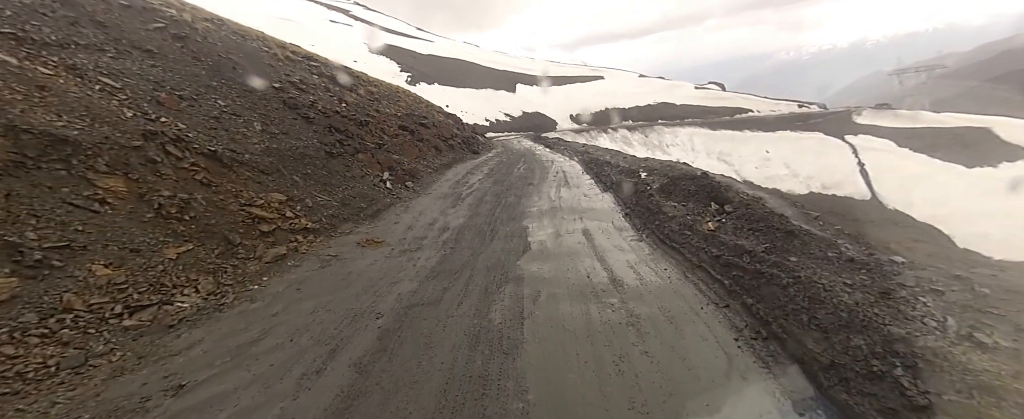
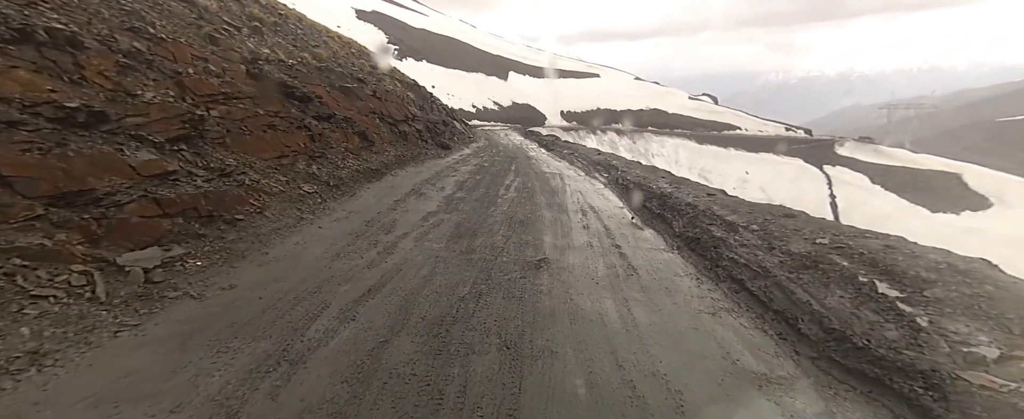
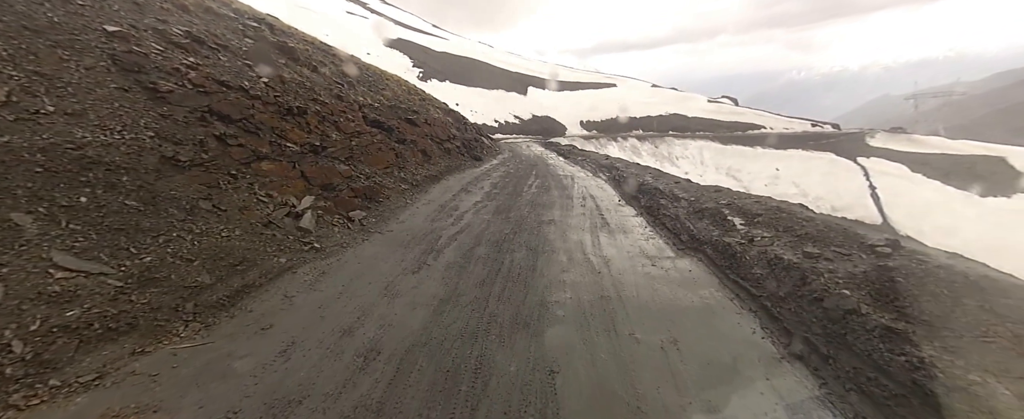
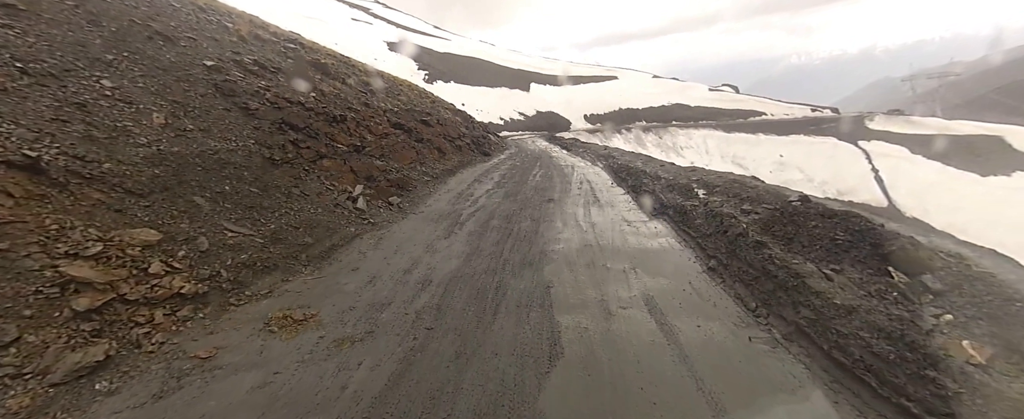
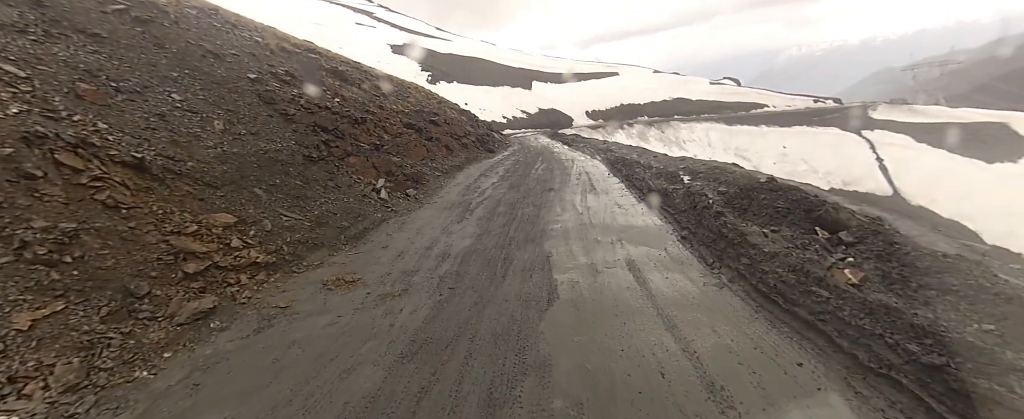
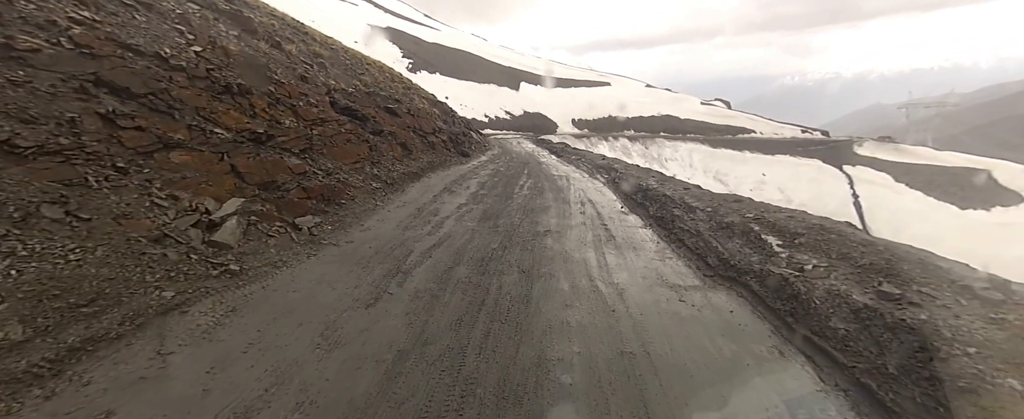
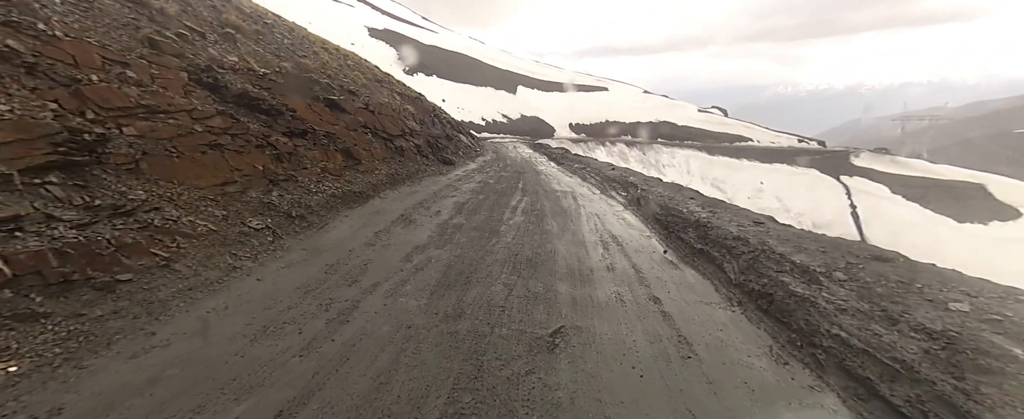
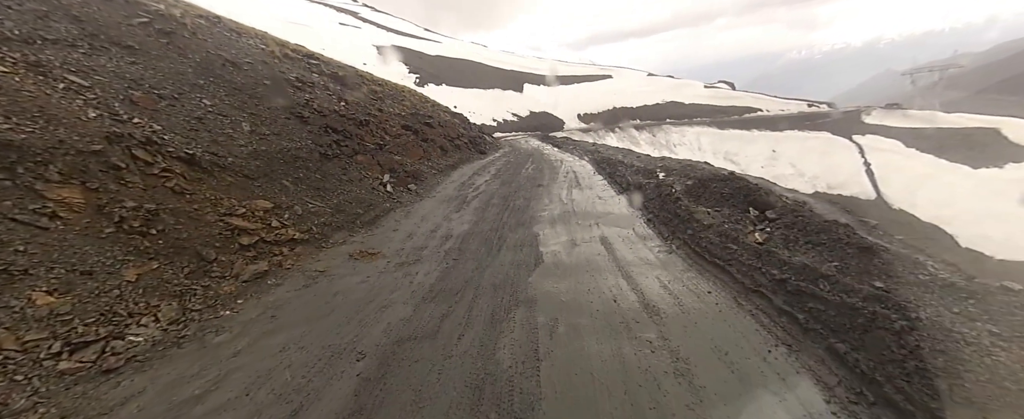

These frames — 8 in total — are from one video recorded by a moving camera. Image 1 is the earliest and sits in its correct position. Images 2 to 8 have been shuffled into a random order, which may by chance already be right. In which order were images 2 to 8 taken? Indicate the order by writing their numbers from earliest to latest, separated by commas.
8, 5, 4, 3, 6, 2, 7
